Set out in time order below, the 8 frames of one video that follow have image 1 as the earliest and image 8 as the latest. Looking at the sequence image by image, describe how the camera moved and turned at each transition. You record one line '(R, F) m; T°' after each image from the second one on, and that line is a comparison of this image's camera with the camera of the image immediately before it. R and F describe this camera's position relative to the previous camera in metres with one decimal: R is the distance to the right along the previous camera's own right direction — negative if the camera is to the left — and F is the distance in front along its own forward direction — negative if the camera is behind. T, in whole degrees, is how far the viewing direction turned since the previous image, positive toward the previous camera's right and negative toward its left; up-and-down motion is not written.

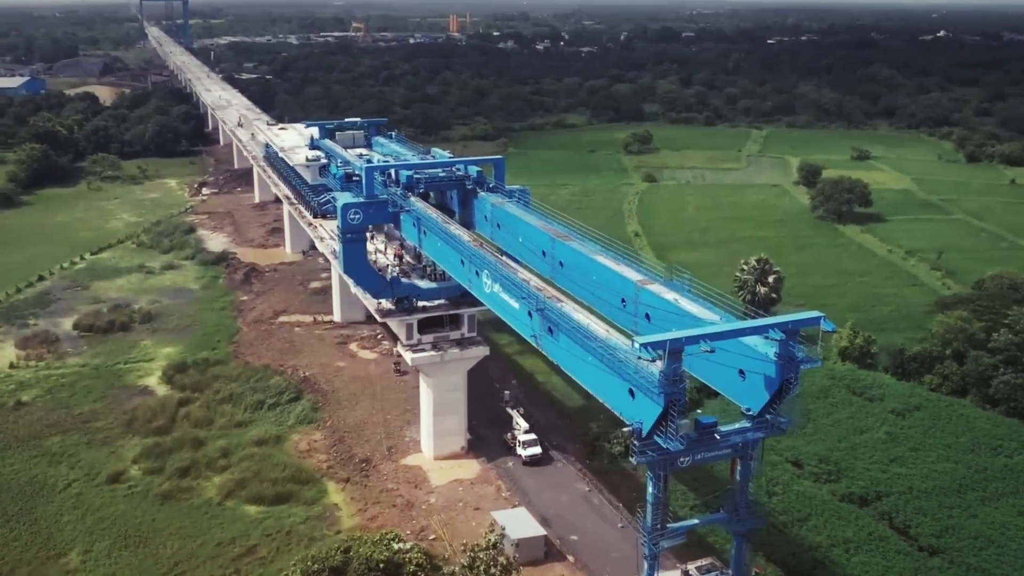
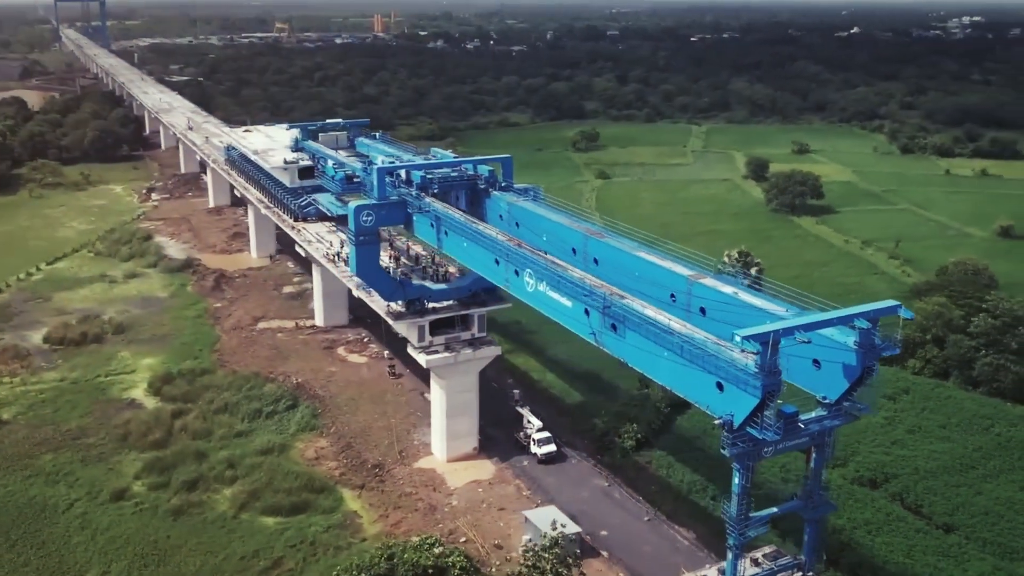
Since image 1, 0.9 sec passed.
(-2.0, +0.1) m; +5°
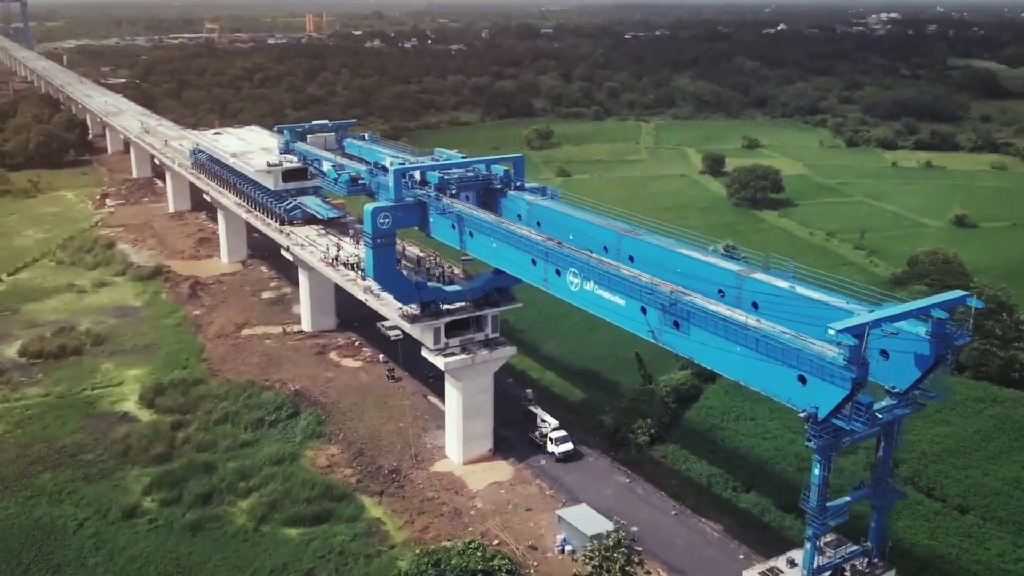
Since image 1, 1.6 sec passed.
(-1.9, +0.2) m; +4°
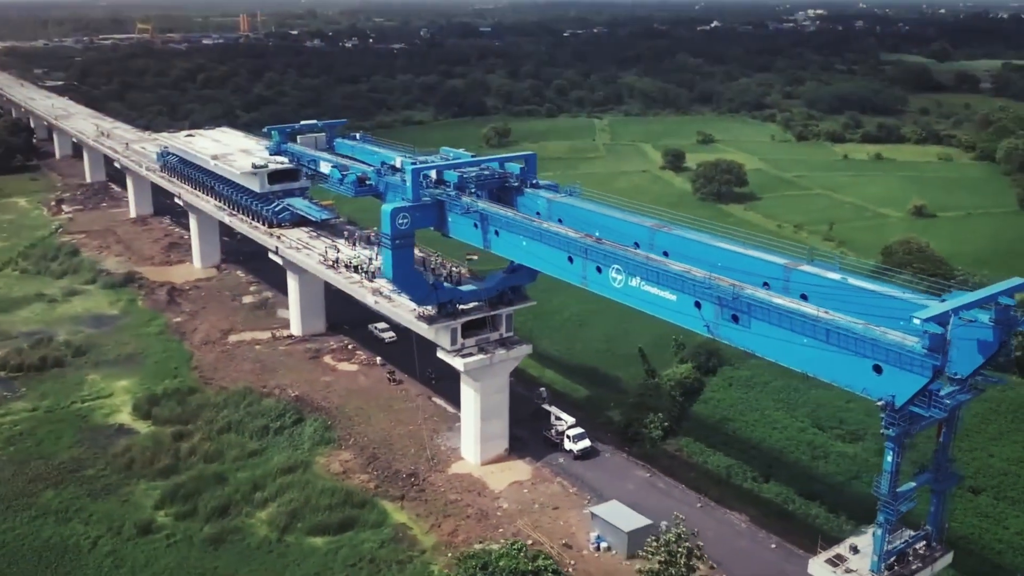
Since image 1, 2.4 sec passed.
(-1.8, +0.2) m; +4°
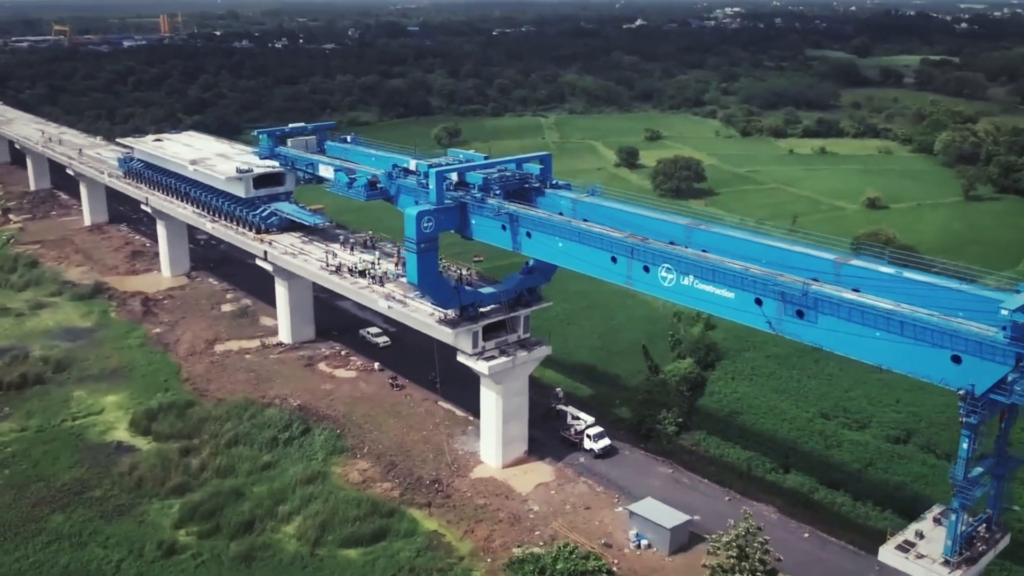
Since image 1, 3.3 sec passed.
(-2.1, +0.2) m; +5°
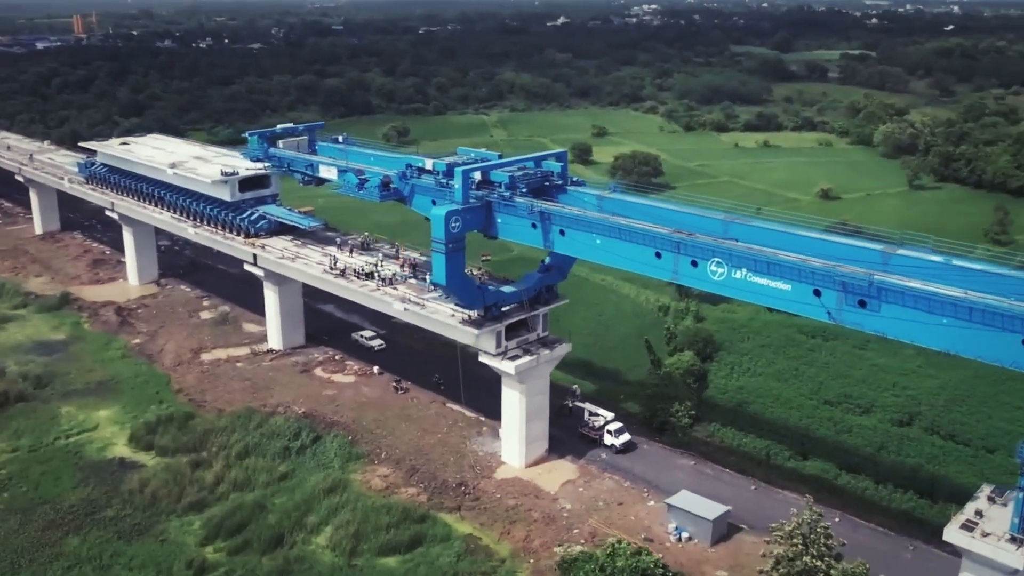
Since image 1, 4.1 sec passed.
(-2.2, +0.2) m; +5°
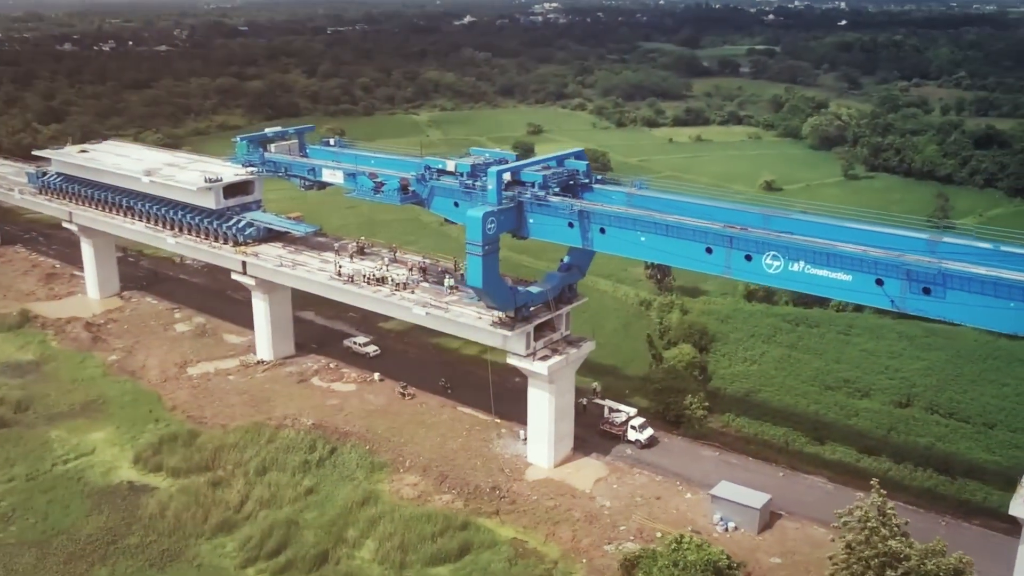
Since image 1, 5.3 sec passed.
(-2.6, +0.3) m; +6°
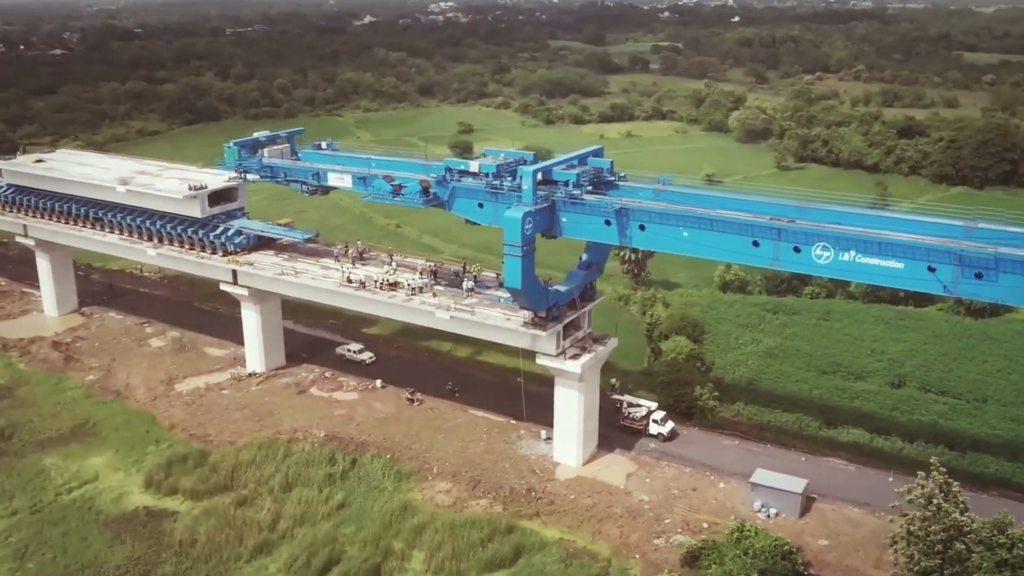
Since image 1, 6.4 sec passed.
(-2.7, +0.3) m; +6°
